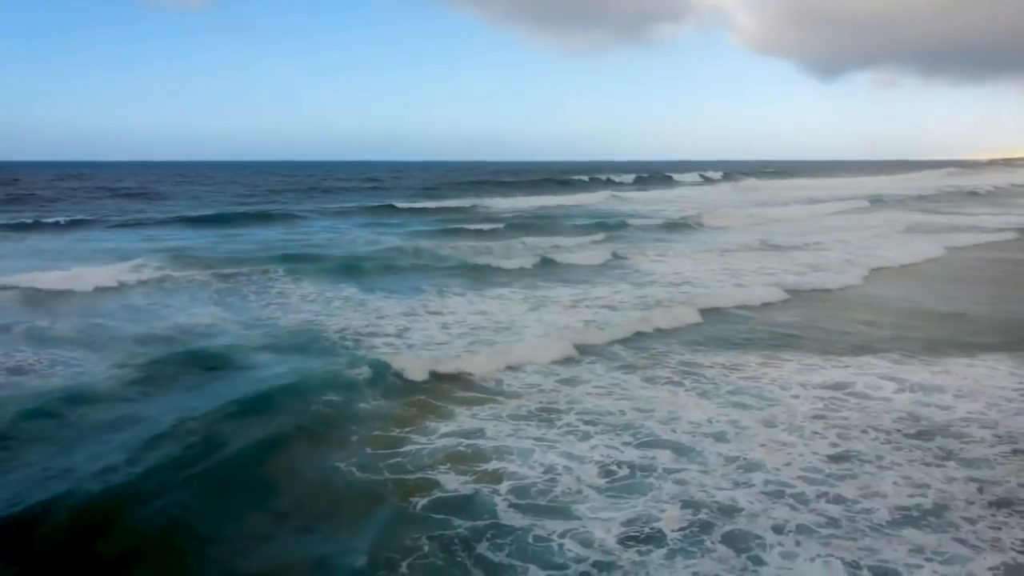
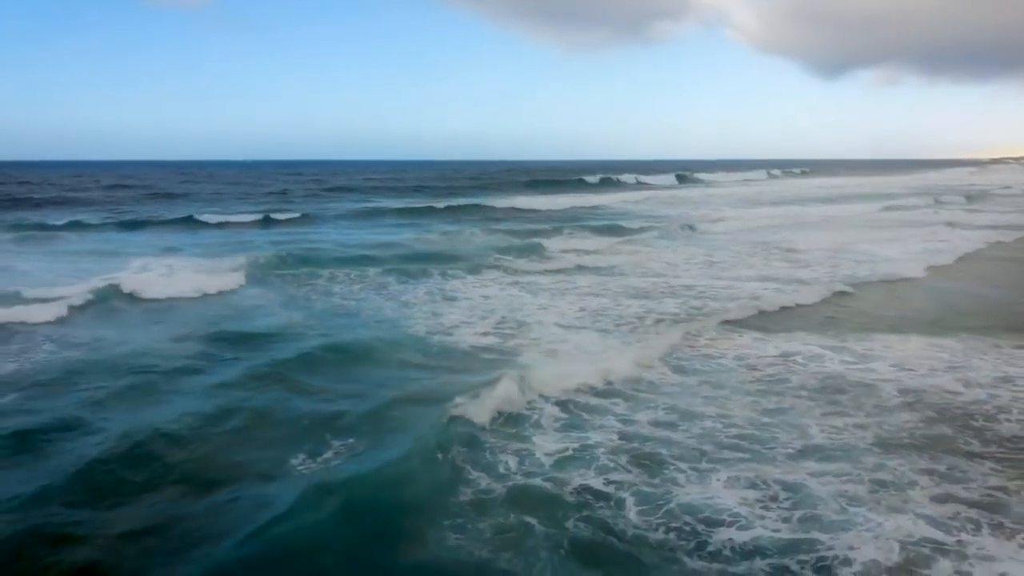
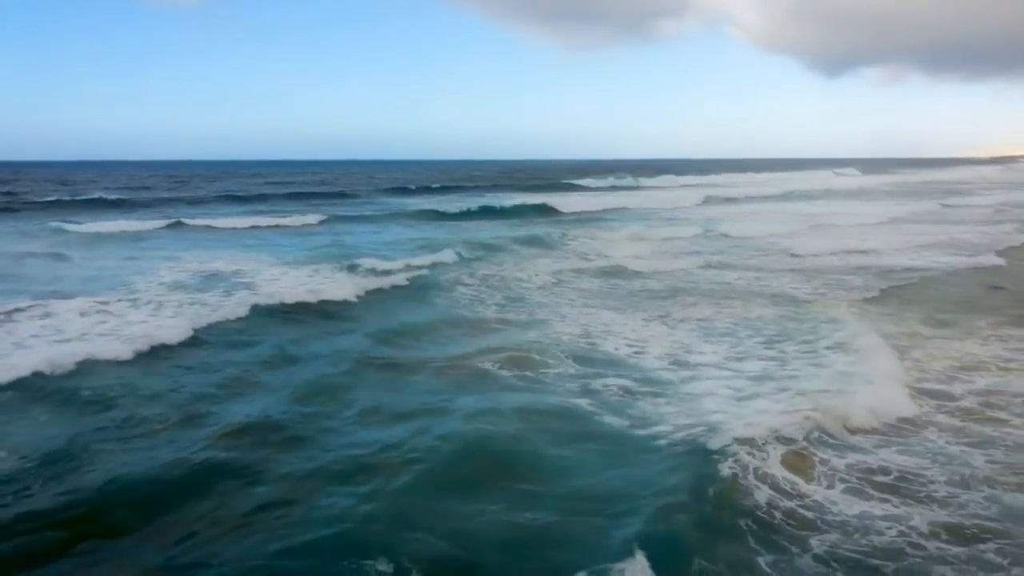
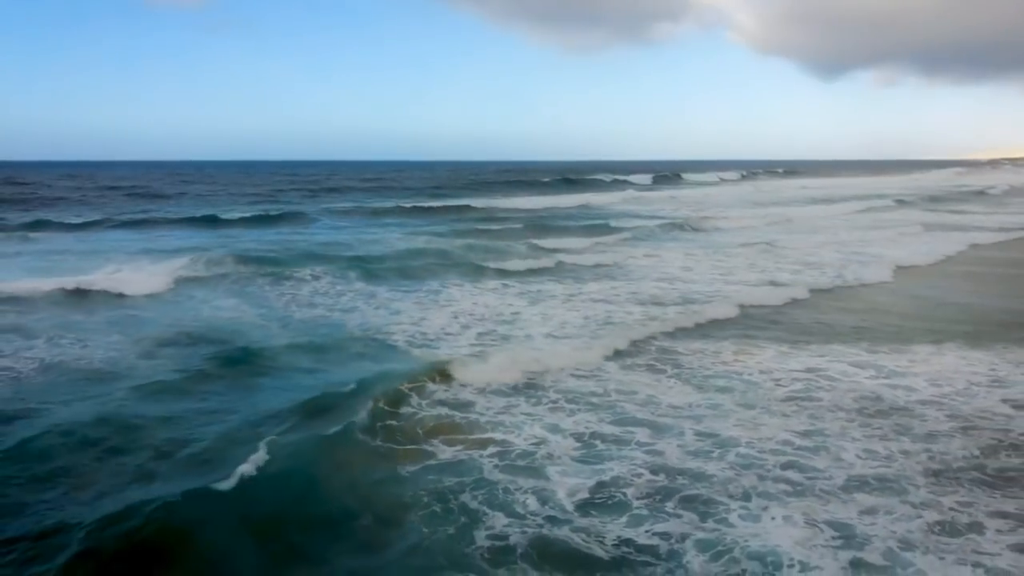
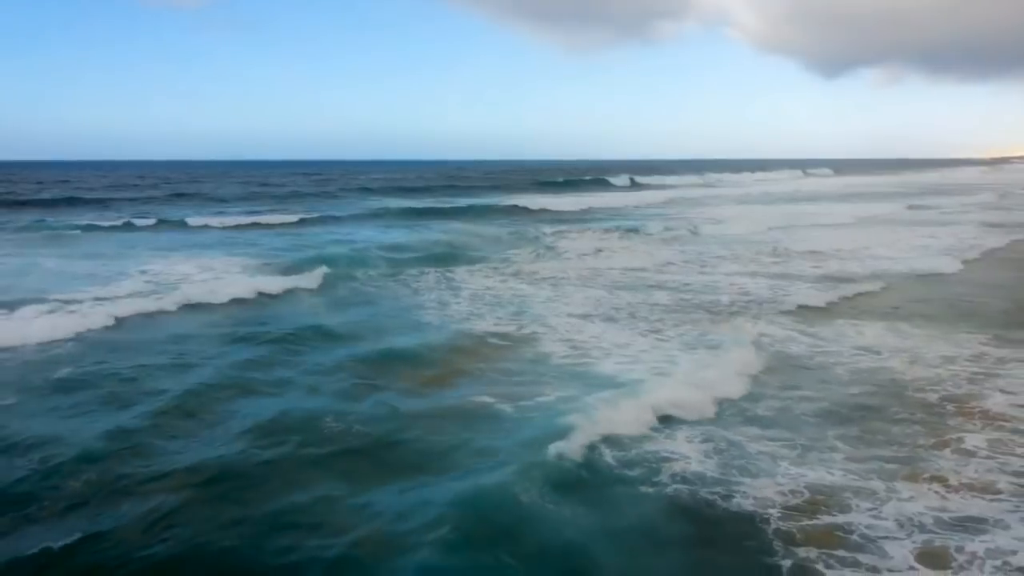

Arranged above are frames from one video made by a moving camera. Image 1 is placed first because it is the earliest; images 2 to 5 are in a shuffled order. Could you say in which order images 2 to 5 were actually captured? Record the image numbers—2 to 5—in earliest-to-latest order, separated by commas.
4, 2, 5, 3
